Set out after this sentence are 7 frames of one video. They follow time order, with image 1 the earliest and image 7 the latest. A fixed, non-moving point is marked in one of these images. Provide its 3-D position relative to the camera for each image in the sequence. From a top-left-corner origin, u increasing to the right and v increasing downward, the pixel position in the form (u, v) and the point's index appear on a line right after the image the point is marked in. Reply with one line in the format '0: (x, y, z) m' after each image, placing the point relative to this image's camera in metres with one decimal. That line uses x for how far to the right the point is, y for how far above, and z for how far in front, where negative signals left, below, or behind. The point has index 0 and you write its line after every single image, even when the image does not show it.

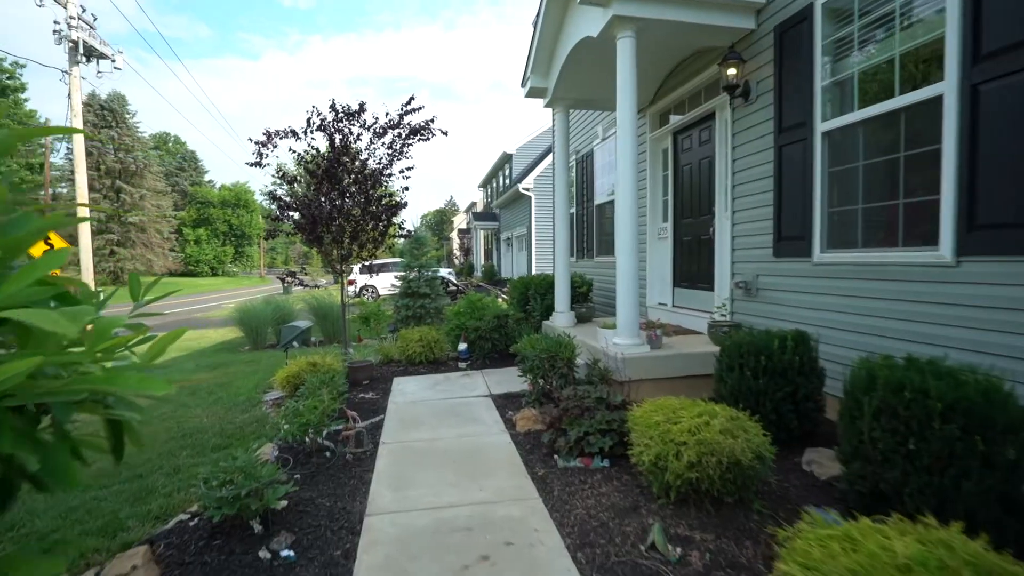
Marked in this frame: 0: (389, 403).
0: (-1.1, -1.1, +4.6) m
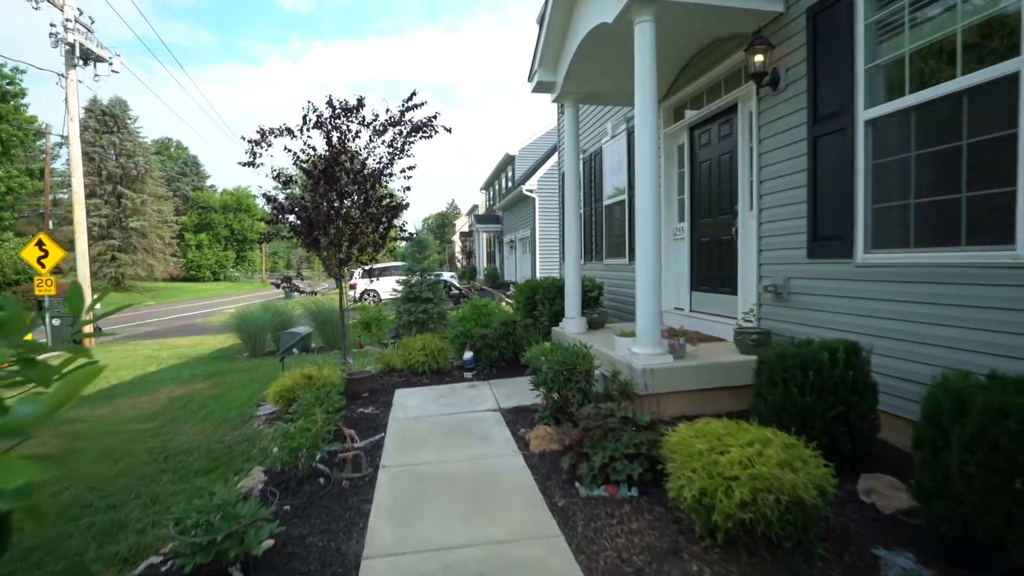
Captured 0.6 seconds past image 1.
0: (-1.0, -1.1, +4.3) m
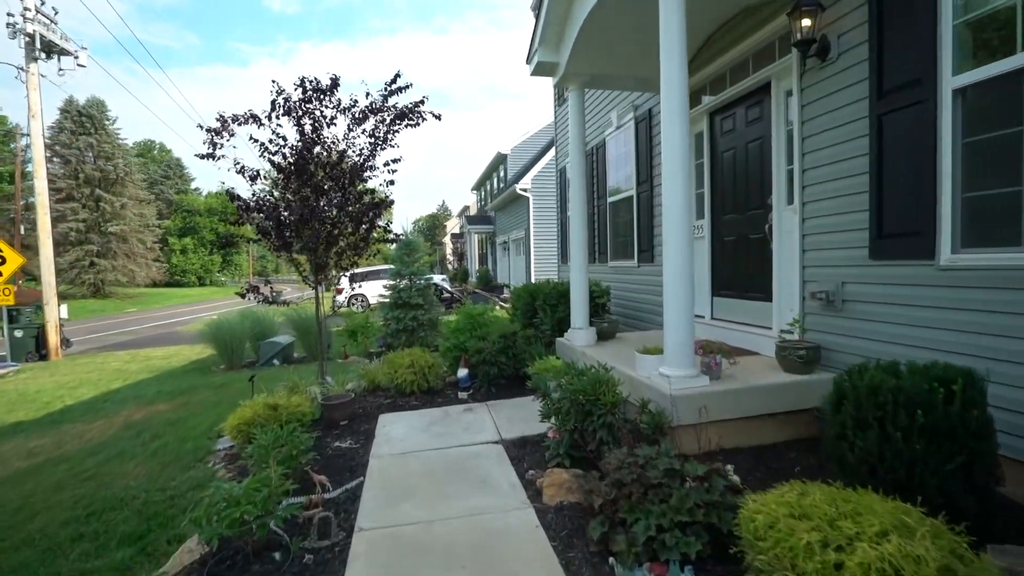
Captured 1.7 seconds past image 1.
0: (-1.0, -1.2, +3.6) m
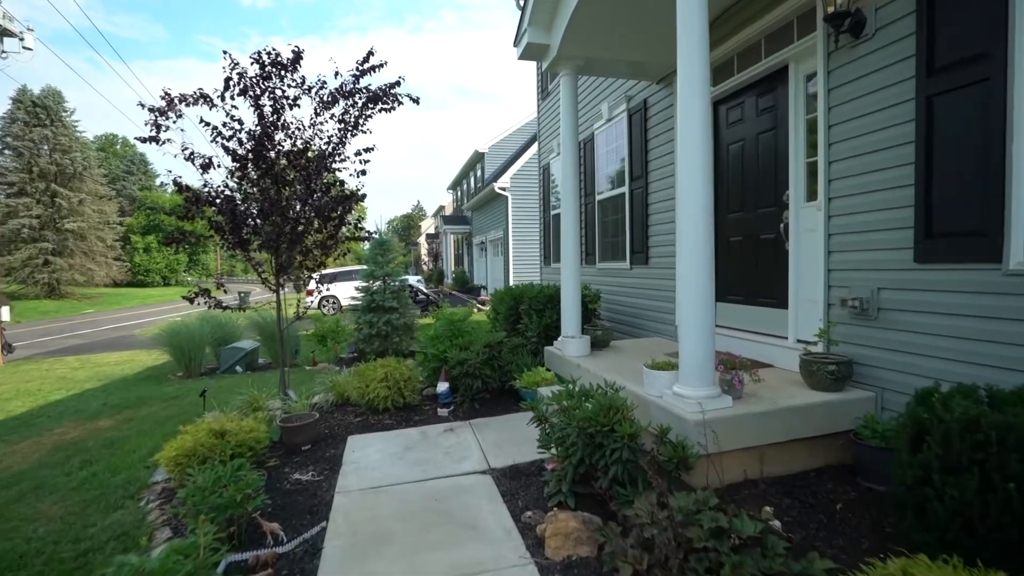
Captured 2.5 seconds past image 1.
0: (-1.1, -1.2, +3.0) m
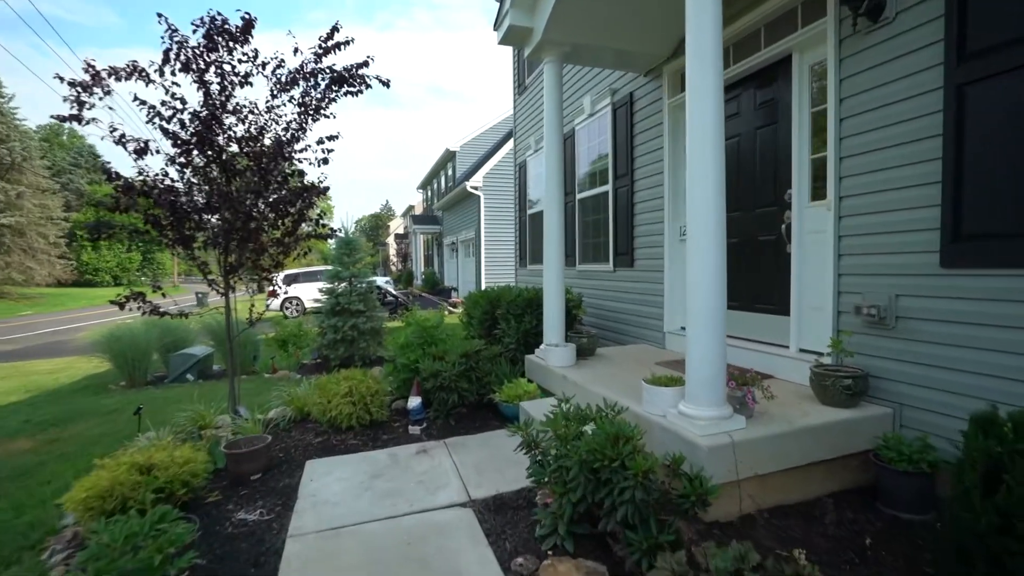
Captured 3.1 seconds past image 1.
0: (-1.1, -1.3, +2.5) m
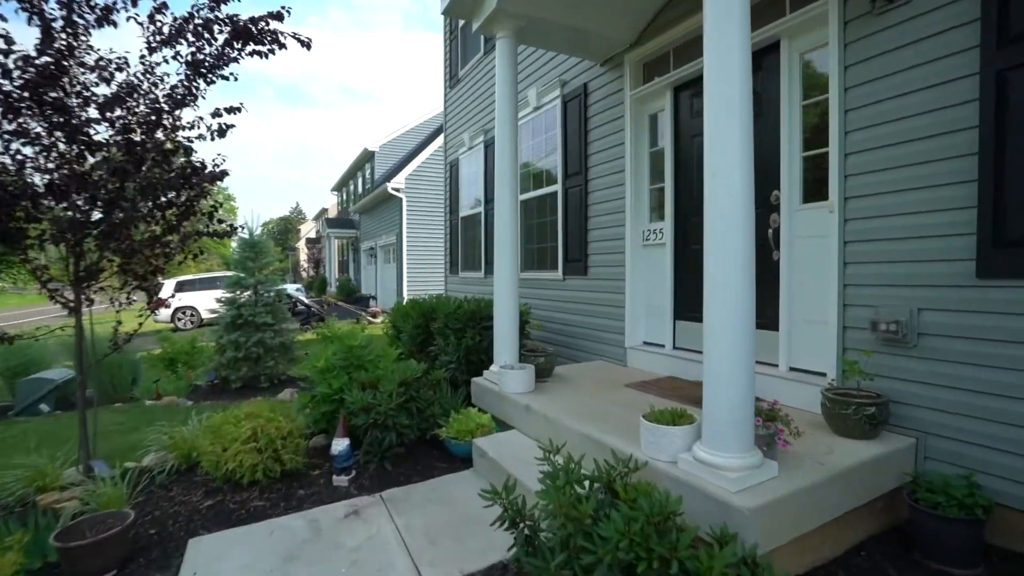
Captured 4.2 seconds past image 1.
0: (-1.2, -1.3, +1.6) m
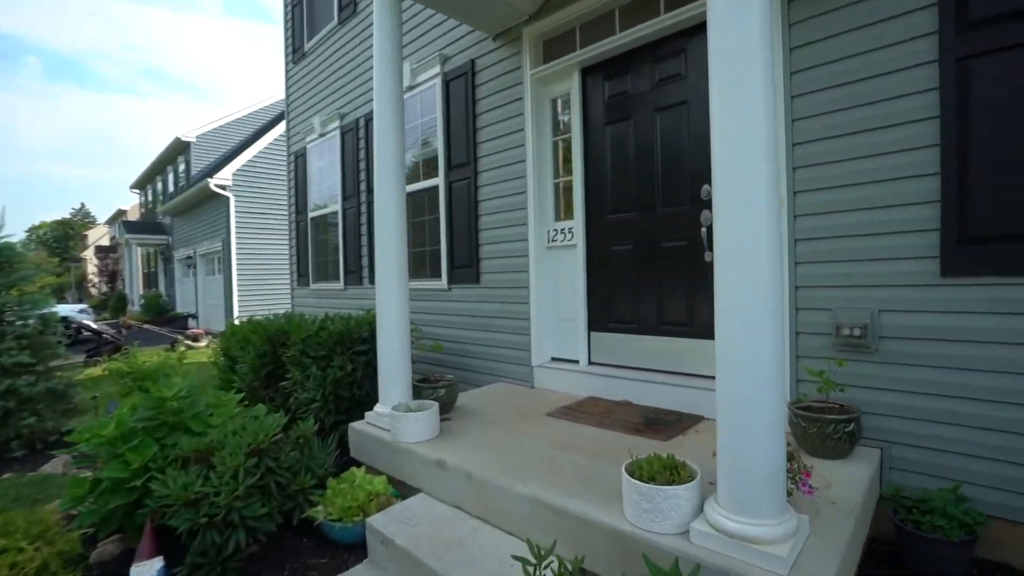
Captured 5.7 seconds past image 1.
0: (-1.1, -1.4, +0.5) m
